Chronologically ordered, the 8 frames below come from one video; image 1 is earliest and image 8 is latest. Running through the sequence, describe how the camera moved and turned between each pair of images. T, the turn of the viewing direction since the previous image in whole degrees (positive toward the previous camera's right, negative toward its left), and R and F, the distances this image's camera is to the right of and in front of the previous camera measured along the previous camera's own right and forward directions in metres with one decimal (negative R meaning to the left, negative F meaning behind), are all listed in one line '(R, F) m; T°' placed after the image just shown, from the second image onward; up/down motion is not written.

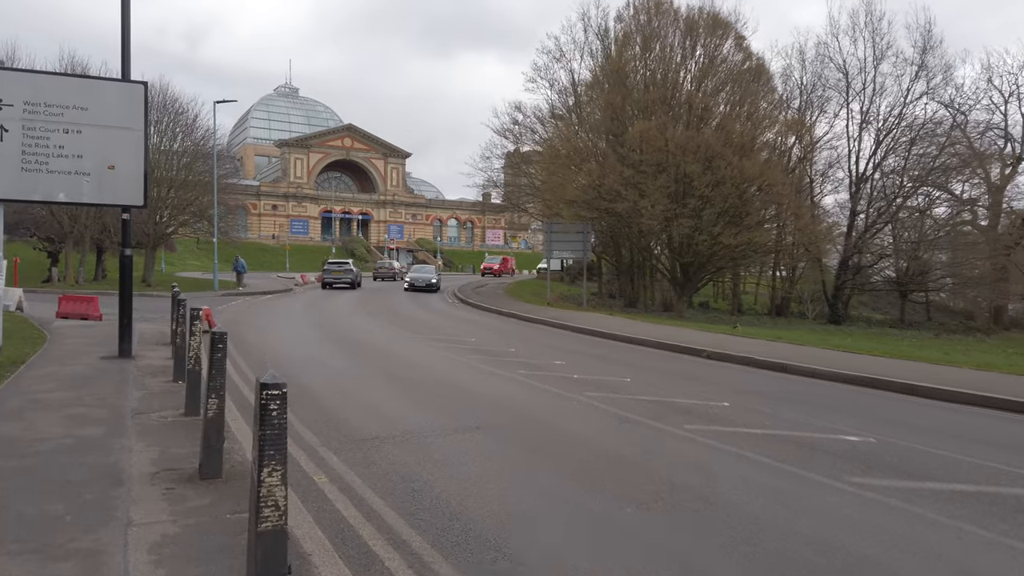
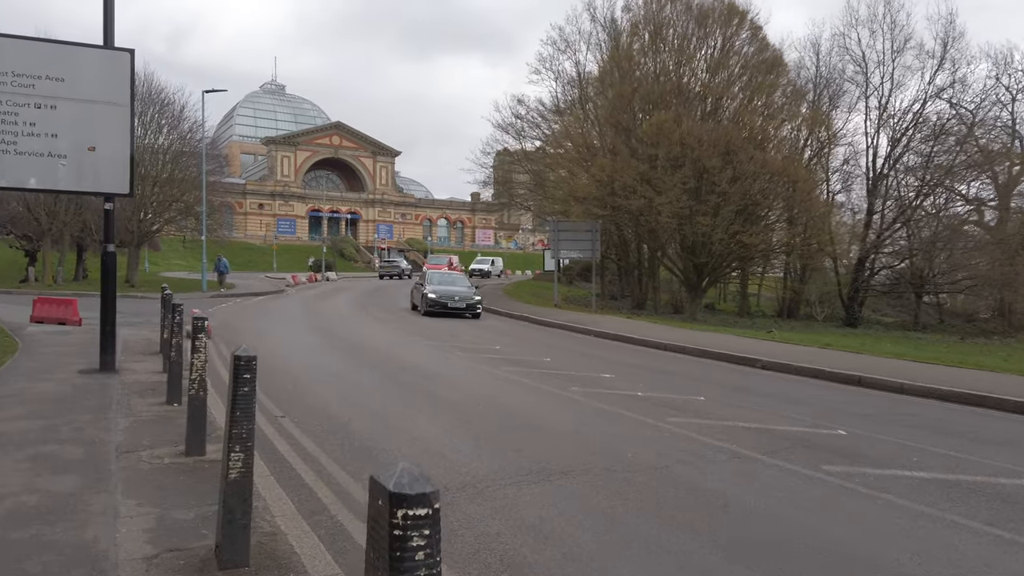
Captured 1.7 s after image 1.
(-0.8, +1.6) m; +1°
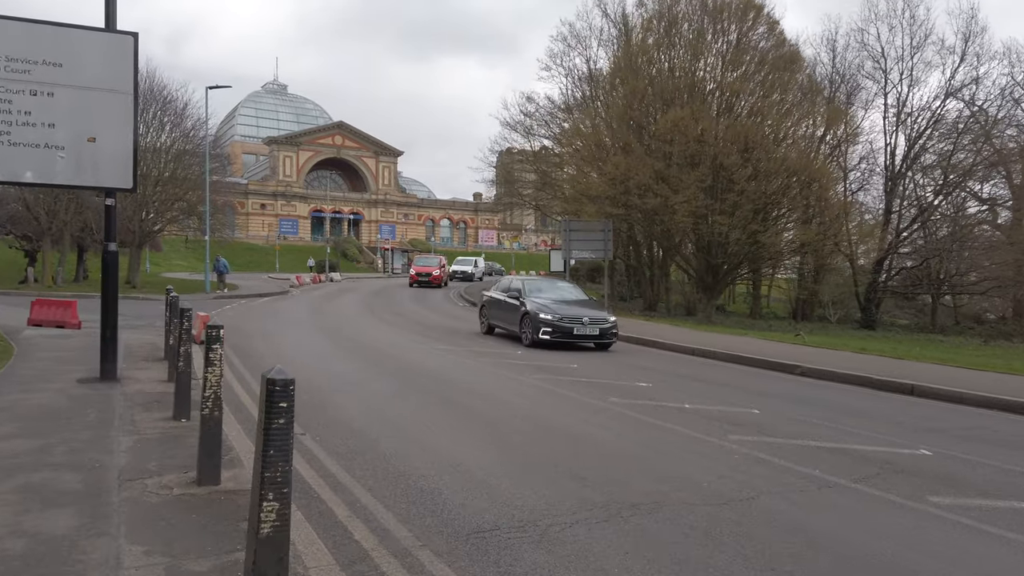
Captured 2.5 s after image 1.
(-0.4, +0.8) m; 0°
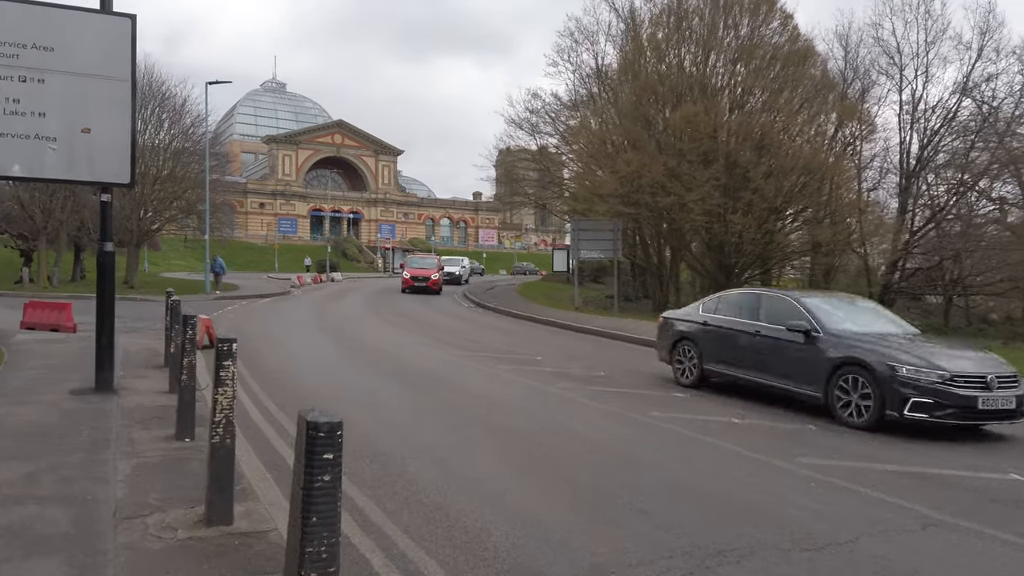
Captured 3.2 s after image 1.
(-0.4, +0.7) m; 0°
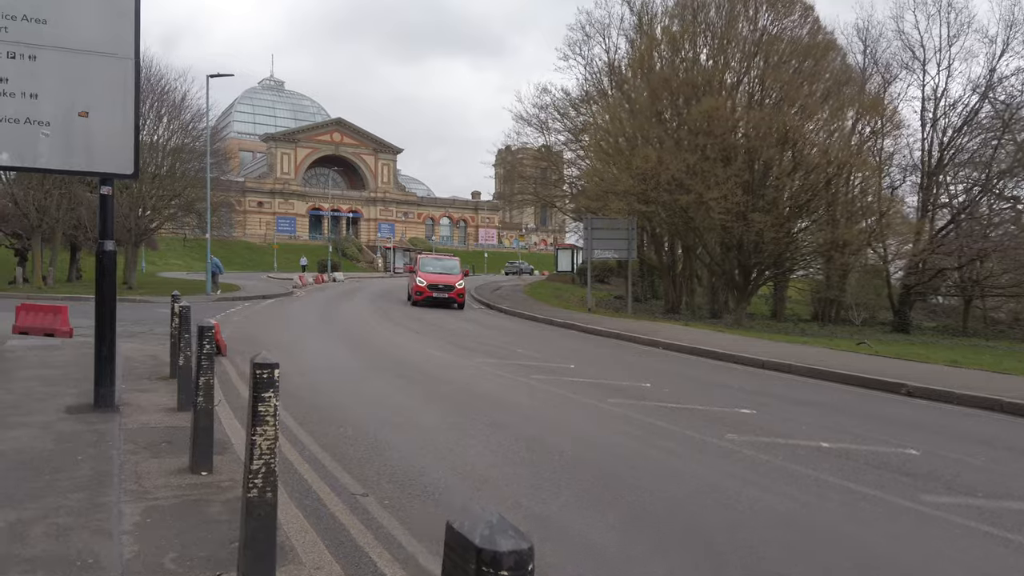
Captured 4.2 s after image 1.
(-0.6, +1.0) m; 0°
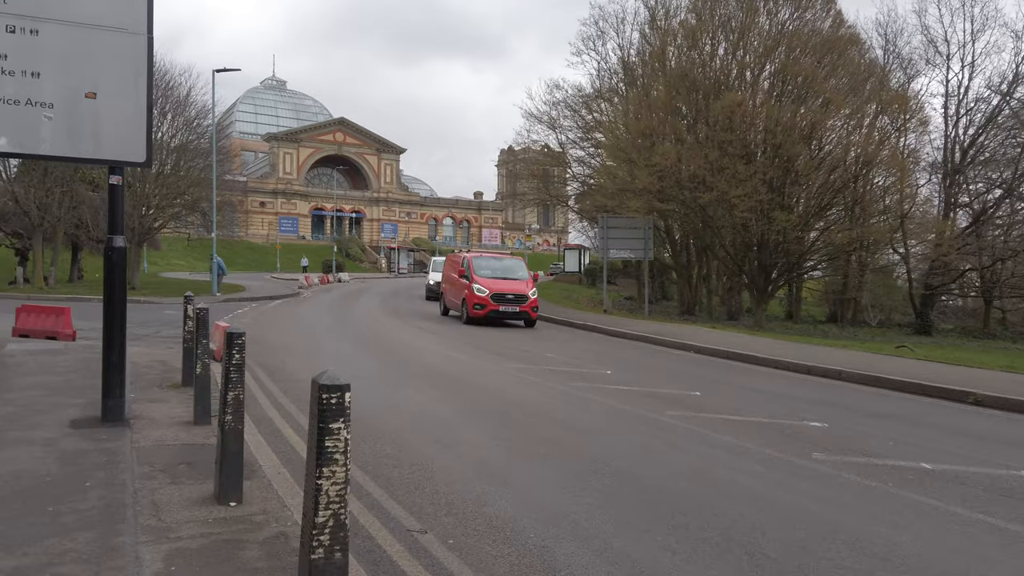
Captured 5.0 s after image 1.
(-0.5, +0.8) m; 0°
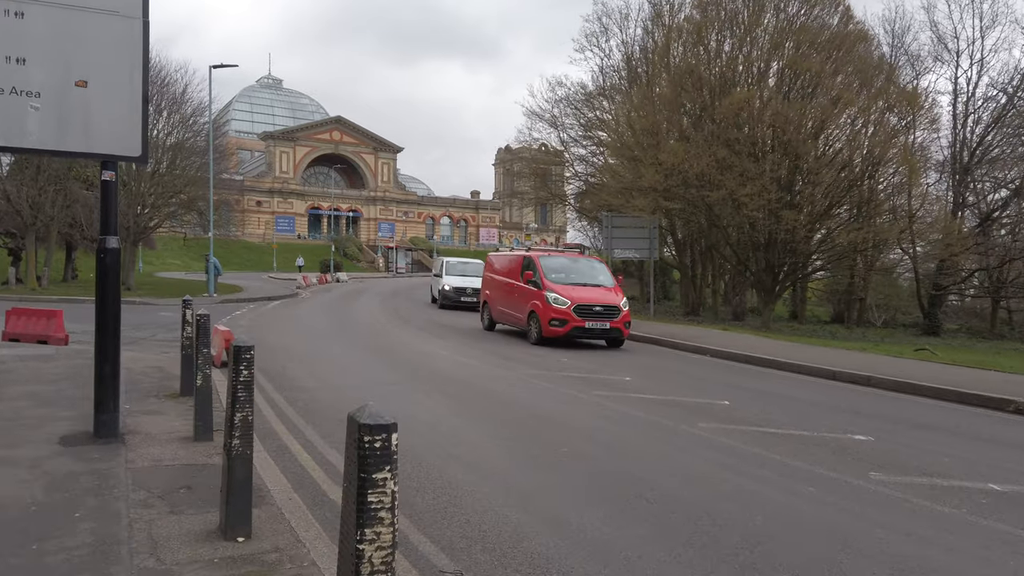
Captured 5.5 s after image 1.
(-0.3, +0.5) m; 0°
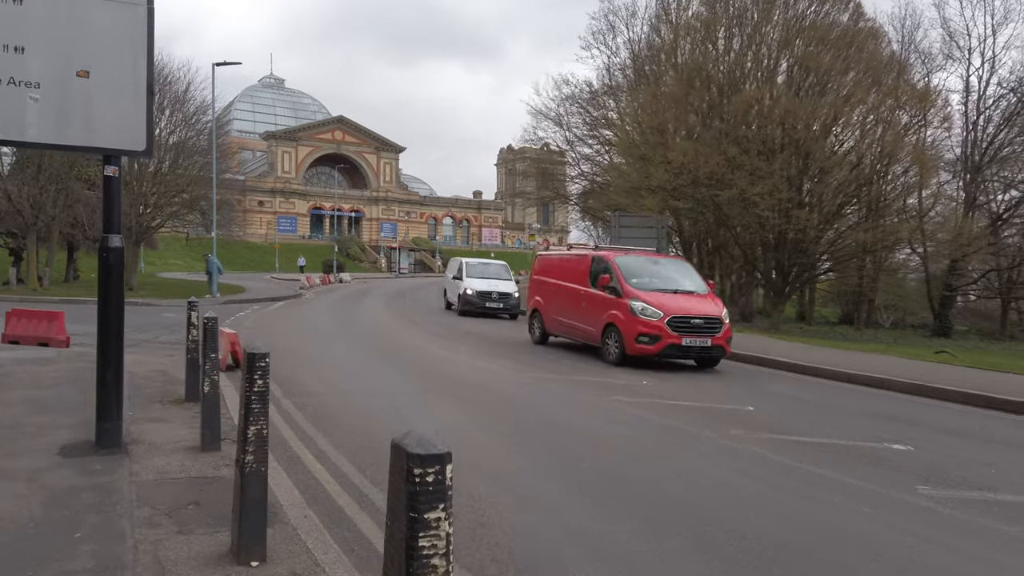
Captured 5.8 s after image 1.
(-0.2, +0.3) m; 0°
